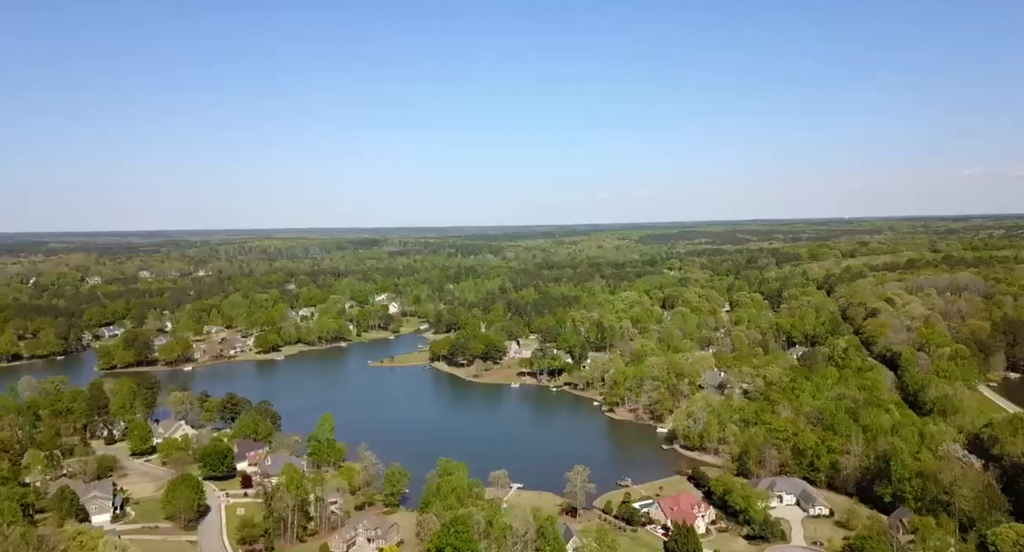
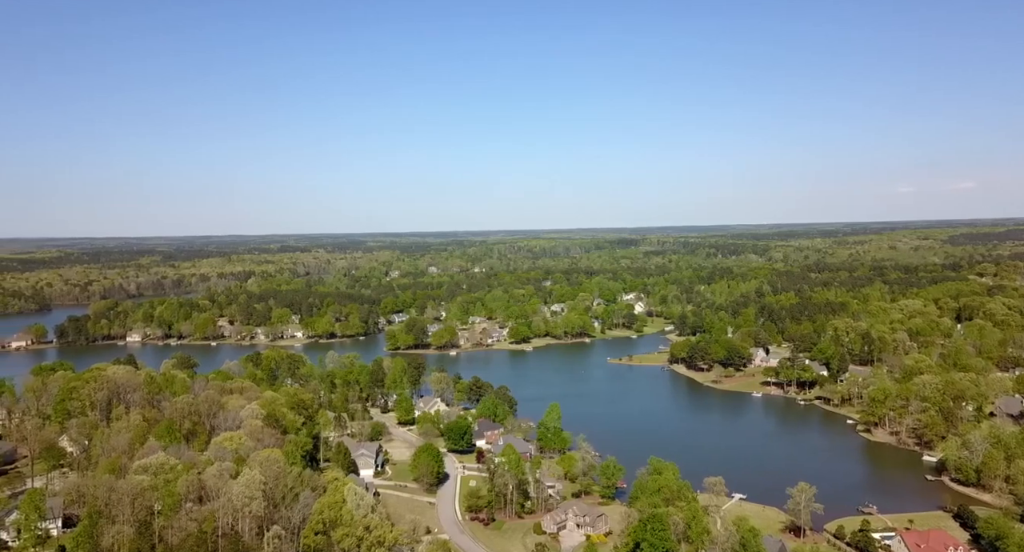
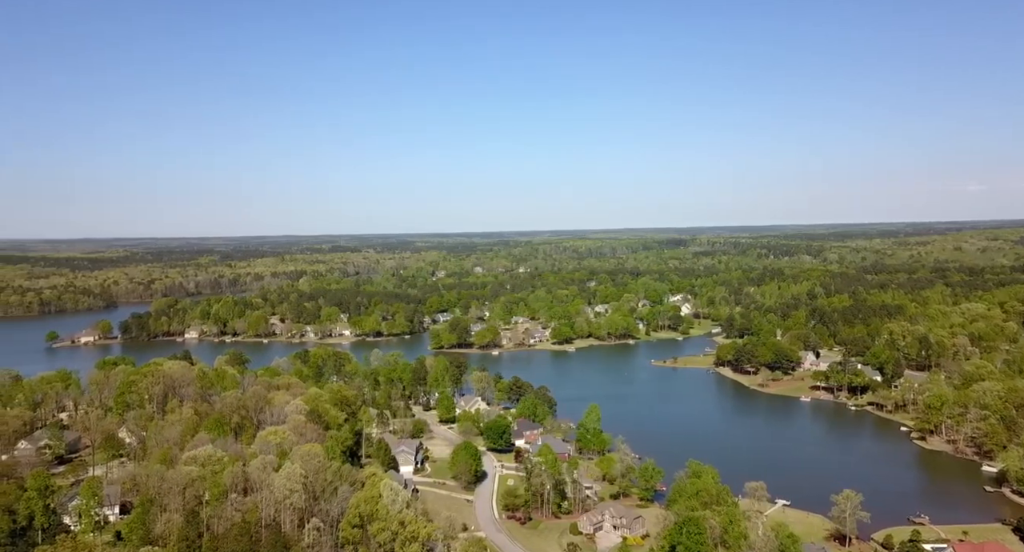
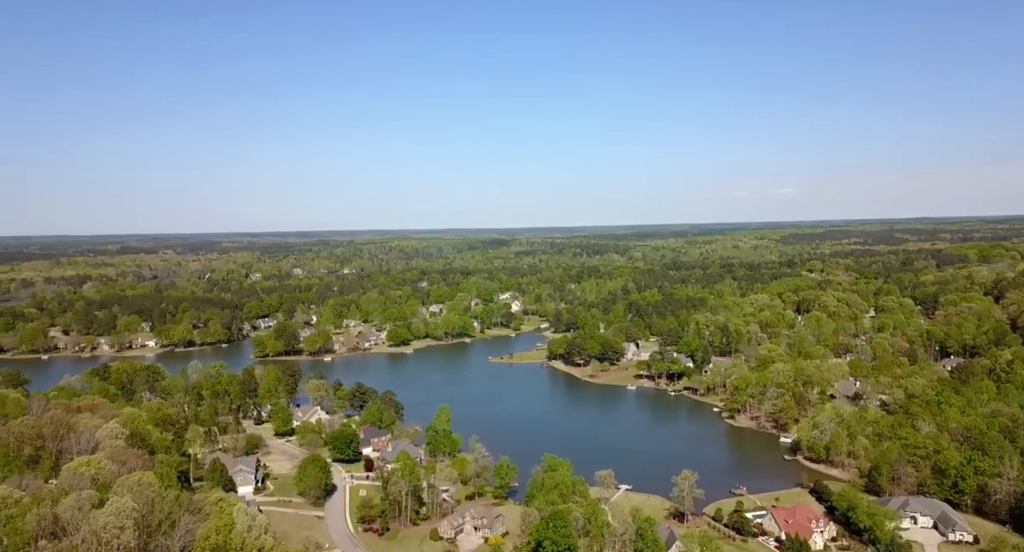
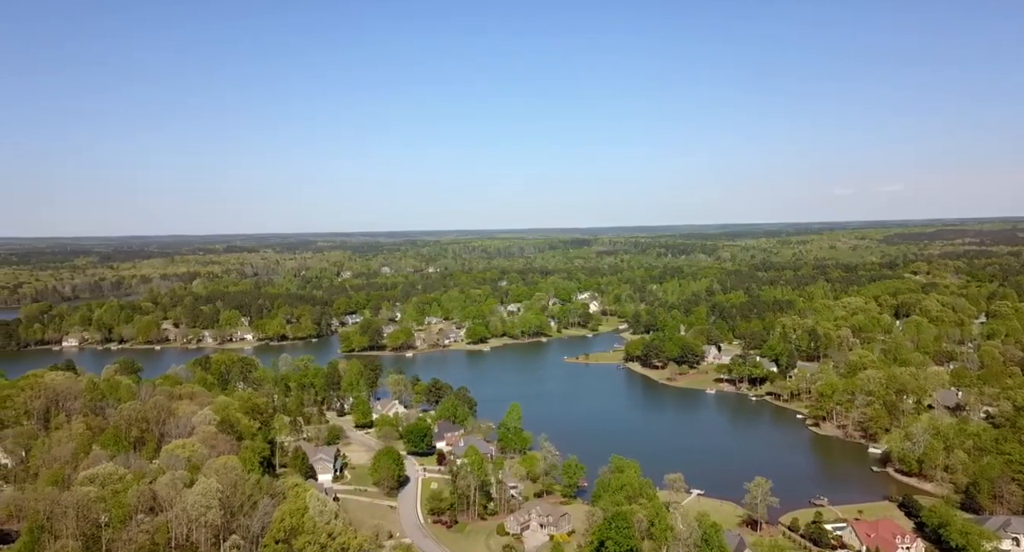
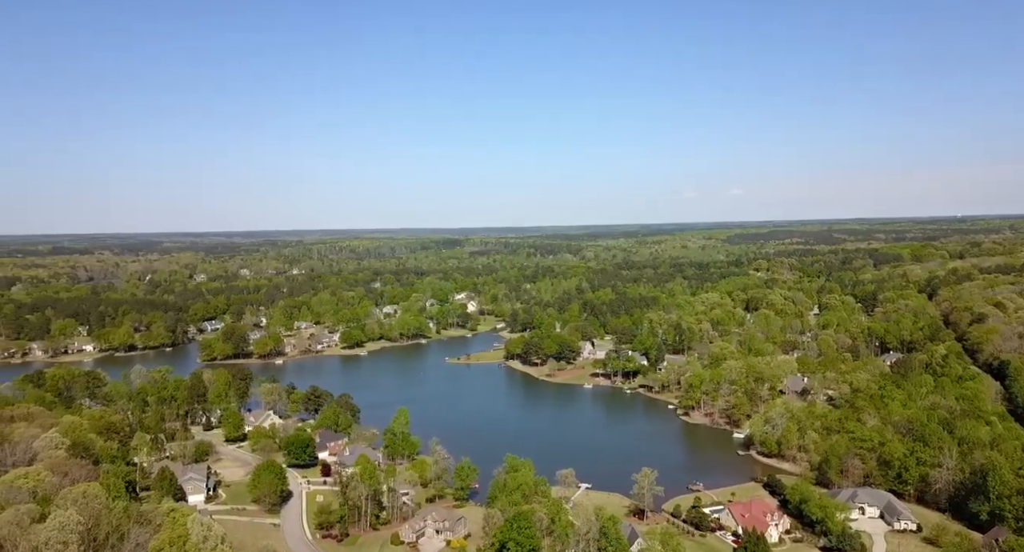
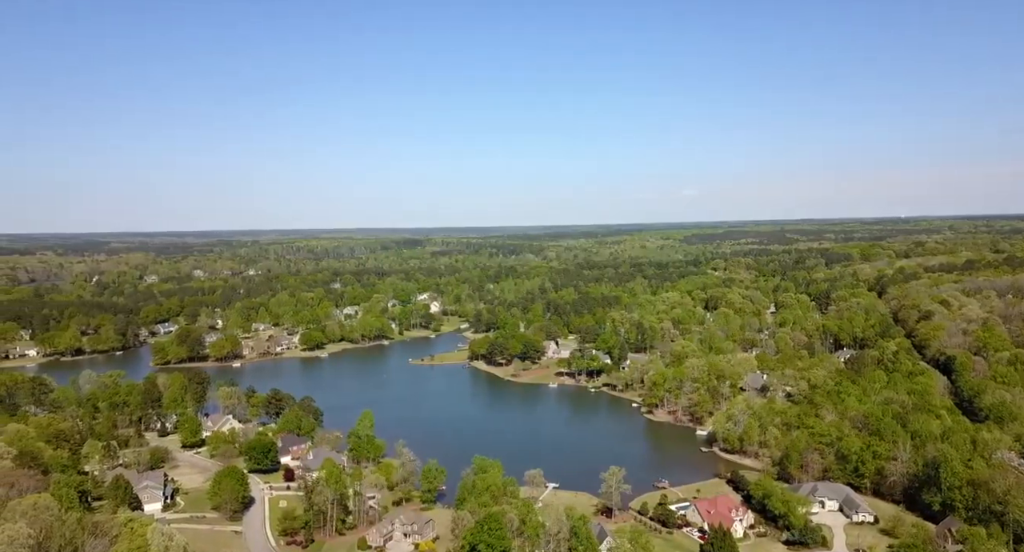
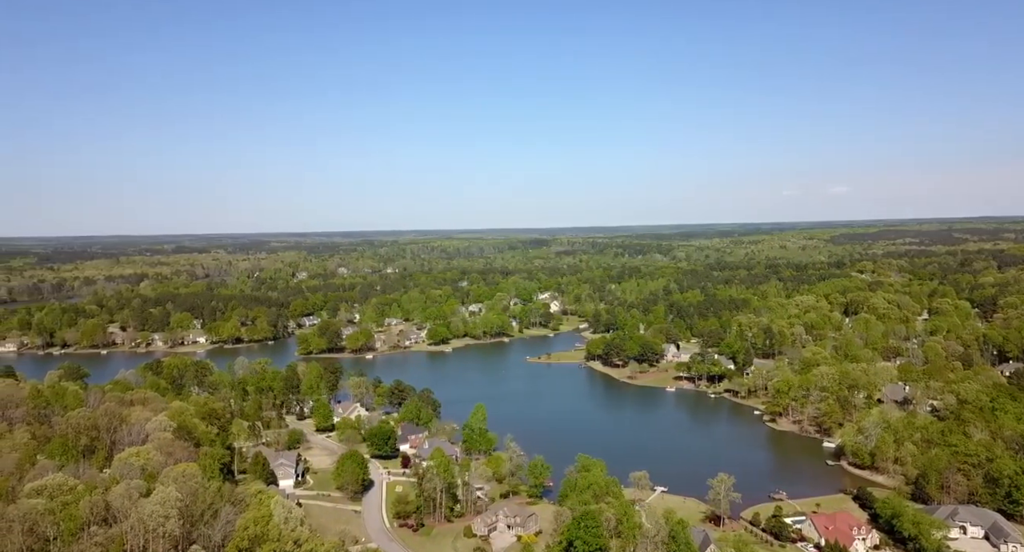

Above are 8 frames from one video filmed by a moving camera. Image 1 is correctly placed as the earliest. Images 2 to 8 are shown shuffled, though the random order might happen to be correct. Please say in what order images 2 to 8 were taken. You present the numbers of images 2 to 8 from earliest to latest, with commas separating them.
7, 6, 4, 8, 5, 2, 3
